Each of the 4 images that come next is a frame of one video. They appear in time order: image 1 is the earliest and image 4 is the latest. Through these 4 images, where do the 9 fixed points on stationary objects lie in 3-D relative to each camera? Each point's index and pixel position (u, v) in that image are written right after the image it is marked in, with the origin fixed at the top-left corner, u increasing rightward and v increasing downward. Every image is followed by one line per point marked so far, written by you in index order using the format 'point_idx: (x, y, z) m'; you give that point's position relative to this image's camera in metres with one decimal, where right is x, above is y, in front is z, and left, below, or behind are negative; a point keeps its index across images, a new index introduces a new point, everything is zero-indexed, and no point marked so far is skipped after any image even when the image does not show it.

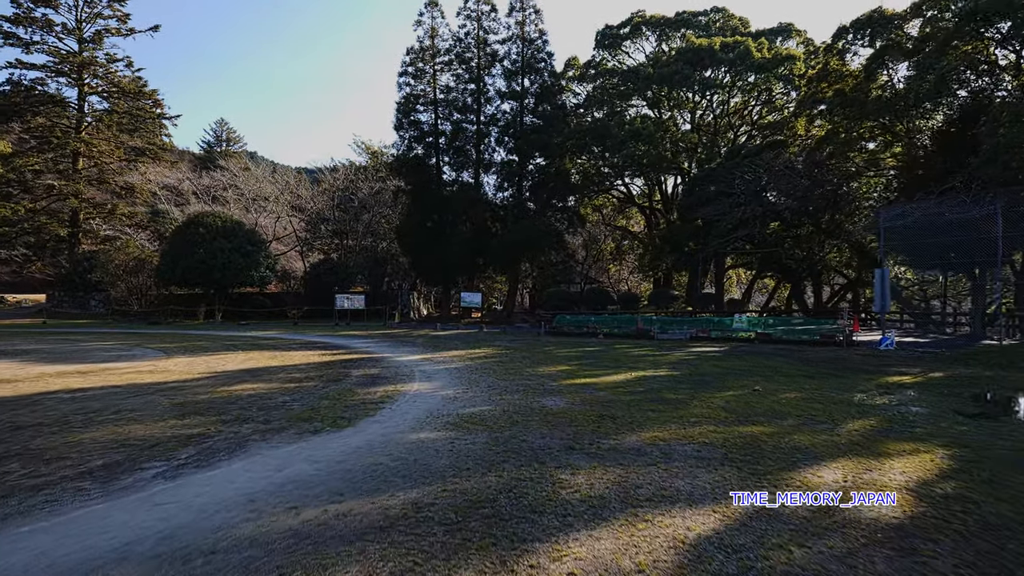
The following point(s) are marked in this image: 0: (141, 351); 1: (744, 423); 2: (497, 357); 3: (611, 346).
0: (-5.7, -1.0, +10.3) m
1: (+1.5, -0.9, +4.3) m
2: (-0.2, -0.9, +8.9) m
3: (+1.6, -1.0, +11.2) m
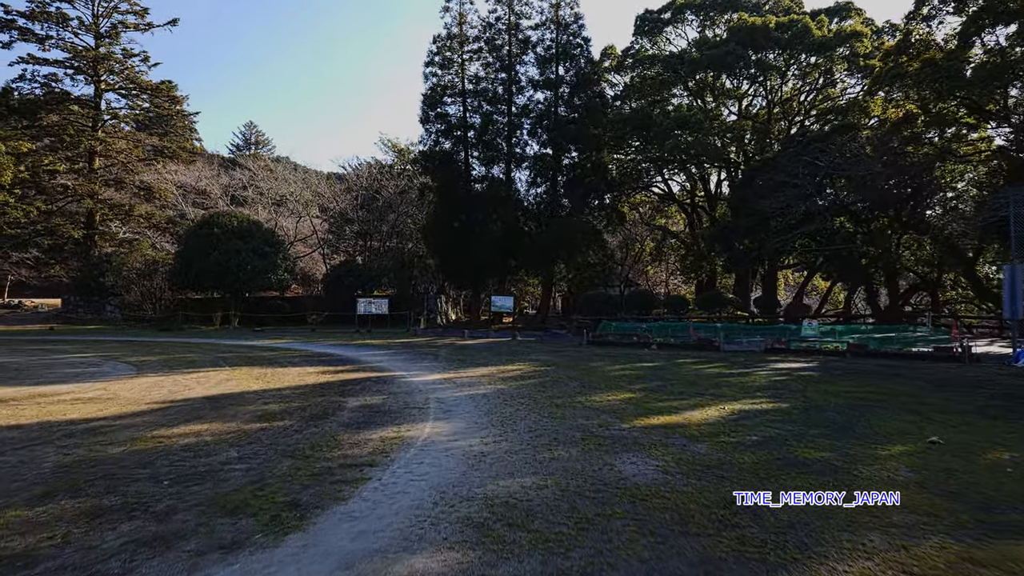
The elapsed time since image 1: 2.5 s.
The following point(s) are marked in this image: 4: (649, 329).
0: (-5.1, -1.0, +8.7) m
1: (+1.7, -0.9, +2.4) m
2: (+0.3, -1.0, +7.1) m
3: (+2.2, -1.0, +9.3) m
4: (+2.5, -0.8, +12.4) m
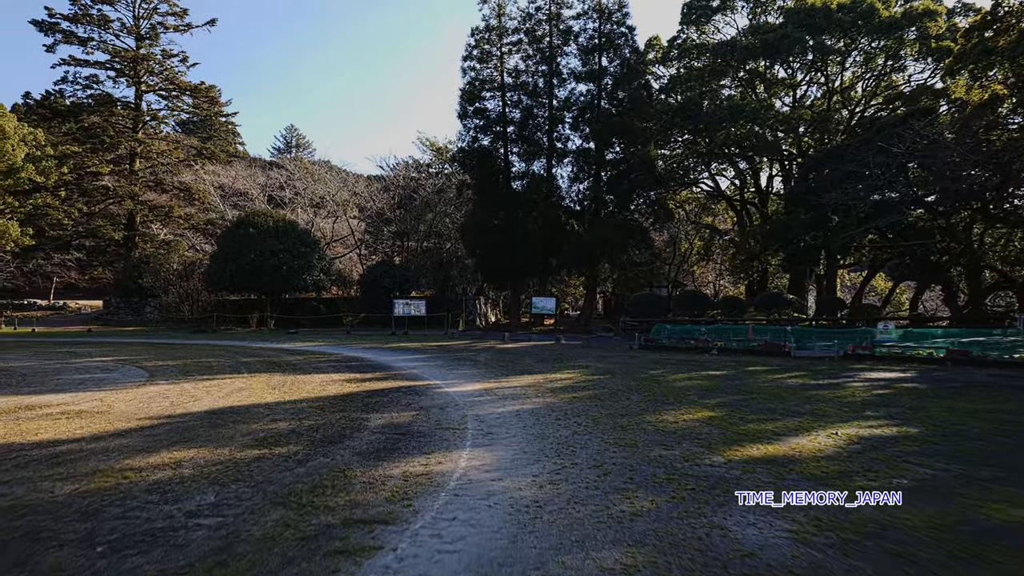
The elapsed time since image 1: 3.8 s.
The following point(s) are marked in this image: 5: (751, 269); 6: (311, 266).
0: (-4.6, -1.0, +8.0) m
1: (+1.9, -0.8, +1.3) m
2: (+0.7, -0.9, +6.1) m
3: (+2.8, -1.0, +8.2) m
4: (+3.3, -0.7, +11.3) m
5: (+6.8, +0.5, +19.2) m
6: (-5.9, +0.7, +19.6) m
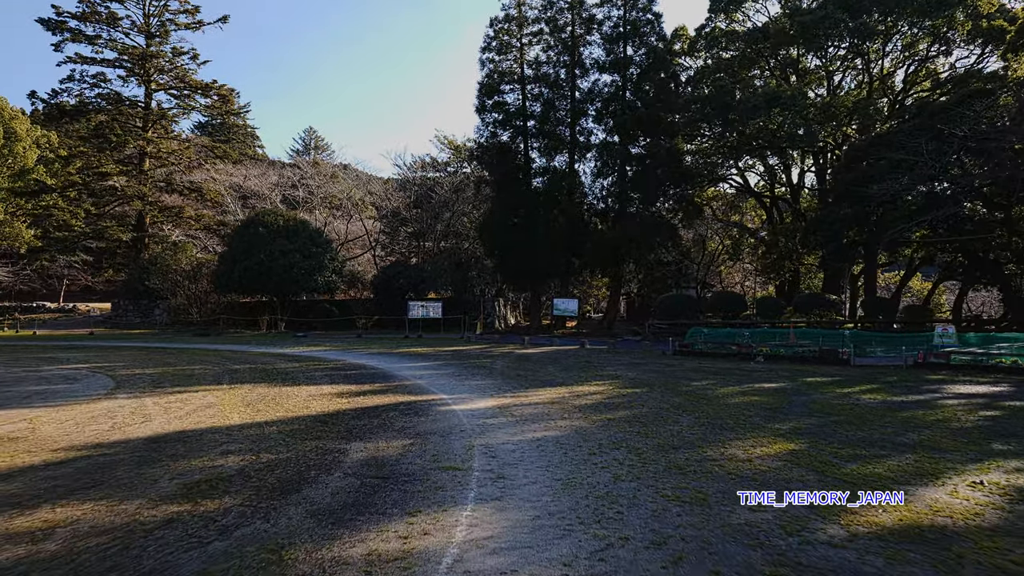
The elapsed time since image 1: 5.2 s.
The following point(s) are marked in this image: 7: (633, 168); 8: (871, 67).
0: (-4.4, -1.0, +7.0) m
1: (+1.9, -0.8, +0.2) m
2: (+0.9, -0.9, +5.0) m
3: (+3.0, -1.0, +7.0) m
4: (+3.6, -0.7, +10.1) m
5: (+7.4, +0.5, +17.9) m
6: (-5.3, +0.6, +18.7) m
7: (+3.0, +3.0, +16.4) m
8: (+9.2, +5.6, +16.8) m
